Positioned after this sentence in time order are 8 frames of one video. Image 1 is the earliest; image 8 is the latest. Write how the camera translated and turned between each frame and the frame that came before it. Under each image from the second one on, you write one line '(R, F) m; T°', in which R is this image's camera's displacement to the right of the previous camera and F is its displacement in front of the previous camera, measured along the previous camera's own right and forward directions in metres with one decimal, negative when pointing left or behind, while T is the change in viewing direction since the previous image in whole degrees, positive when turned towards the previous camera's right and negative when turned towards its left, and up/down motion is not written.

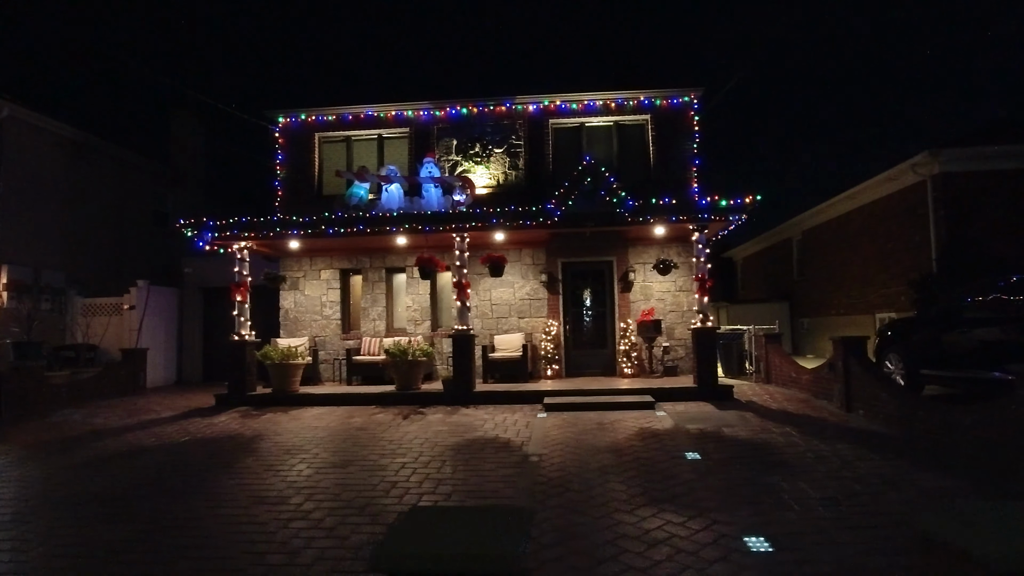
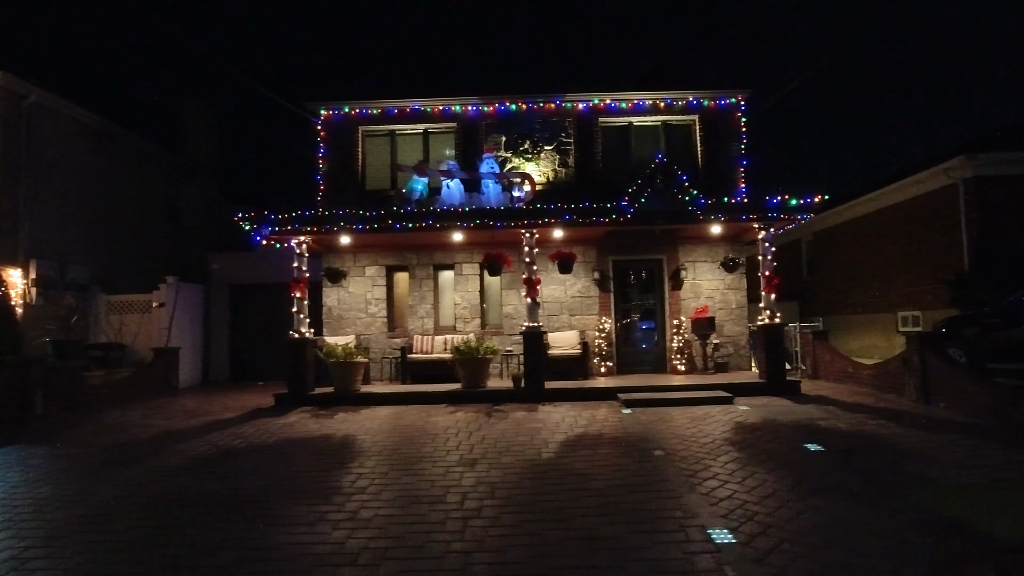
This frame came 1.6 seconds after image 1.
(-2.0, +0.1) m; +4°
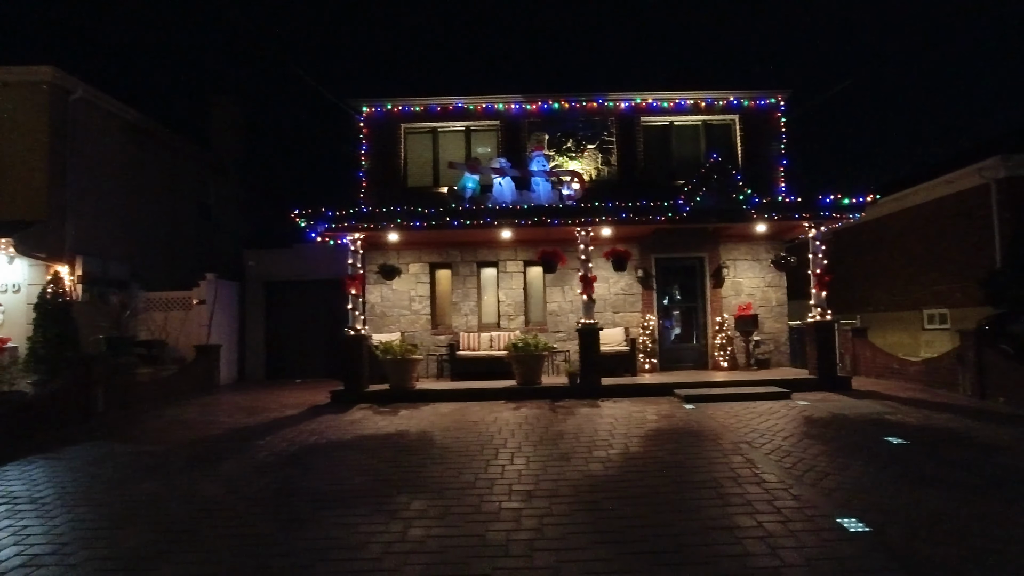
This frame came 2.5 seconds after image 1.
(-1.3, -0.1) m; +1°
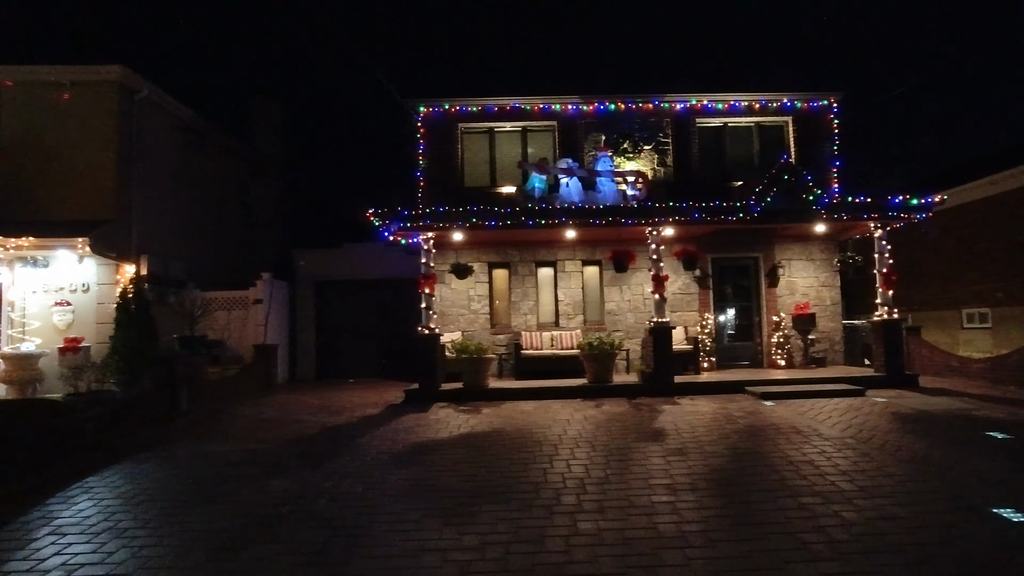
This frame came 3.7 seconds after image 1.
(-1.5, -0.1) m; +1°
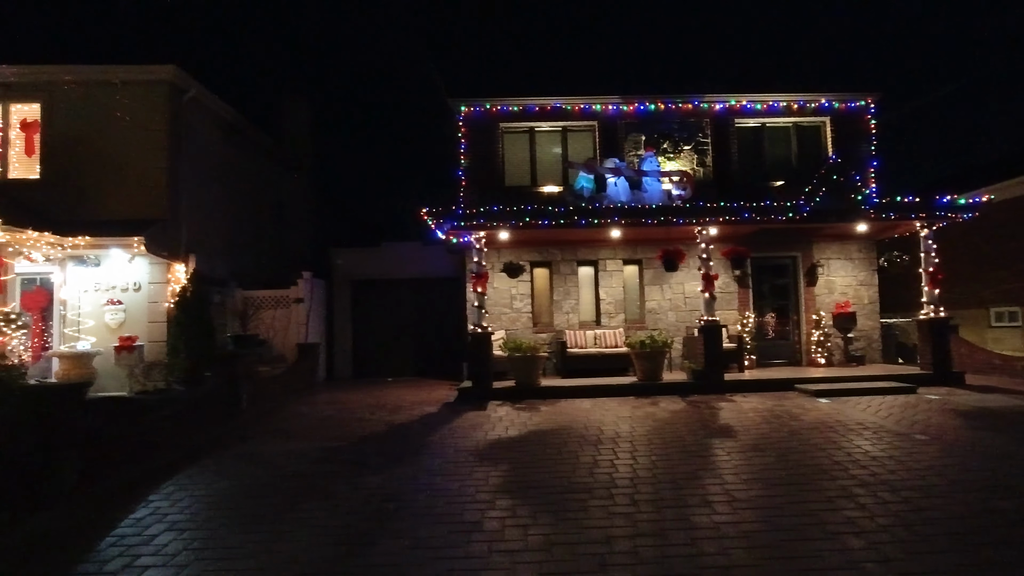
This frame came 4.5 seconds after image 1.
(-1.1, -0.1) m; 0°
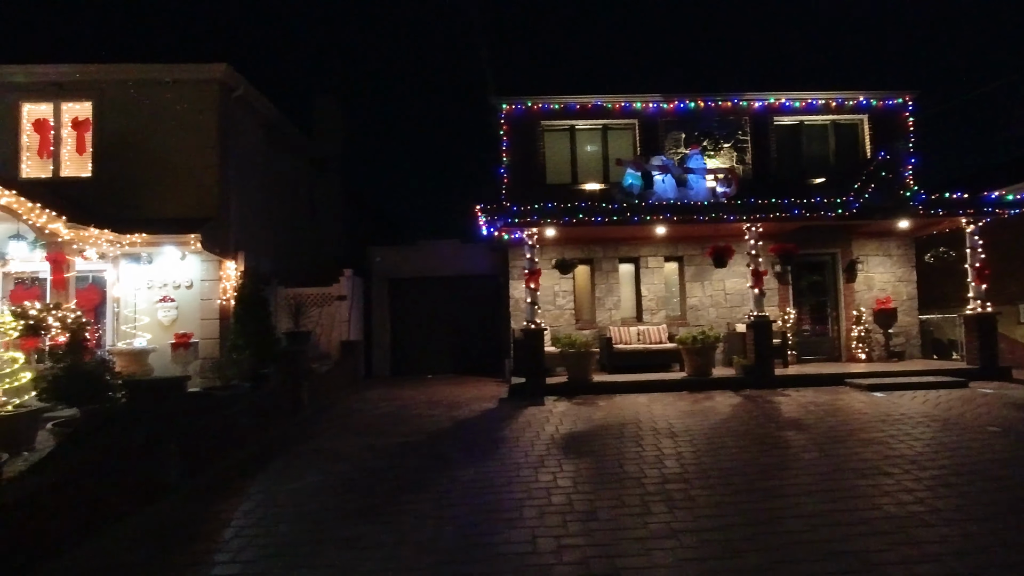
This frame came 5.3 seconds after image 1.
(-1.1, -0.1) m; 0°
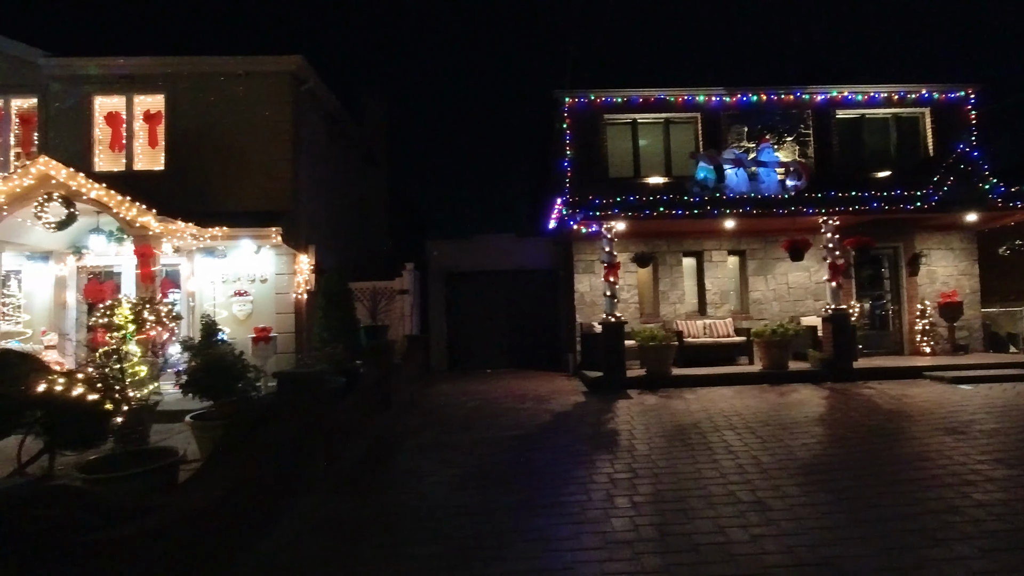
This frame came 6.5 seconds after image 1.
(-1.6, 0.0) m; 0°
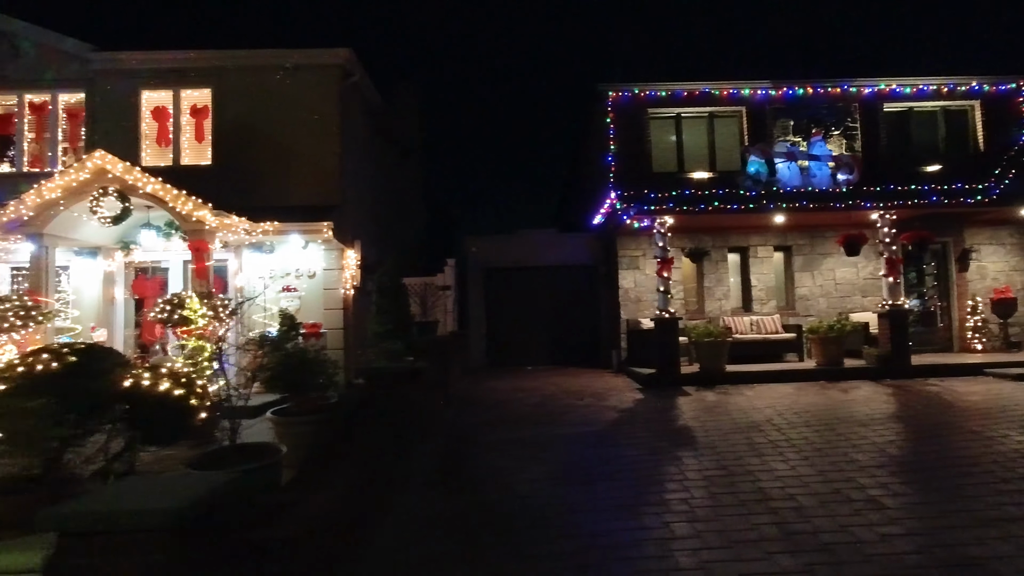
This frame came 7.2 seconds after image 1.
(-0.9, +0.1) m; -1°
